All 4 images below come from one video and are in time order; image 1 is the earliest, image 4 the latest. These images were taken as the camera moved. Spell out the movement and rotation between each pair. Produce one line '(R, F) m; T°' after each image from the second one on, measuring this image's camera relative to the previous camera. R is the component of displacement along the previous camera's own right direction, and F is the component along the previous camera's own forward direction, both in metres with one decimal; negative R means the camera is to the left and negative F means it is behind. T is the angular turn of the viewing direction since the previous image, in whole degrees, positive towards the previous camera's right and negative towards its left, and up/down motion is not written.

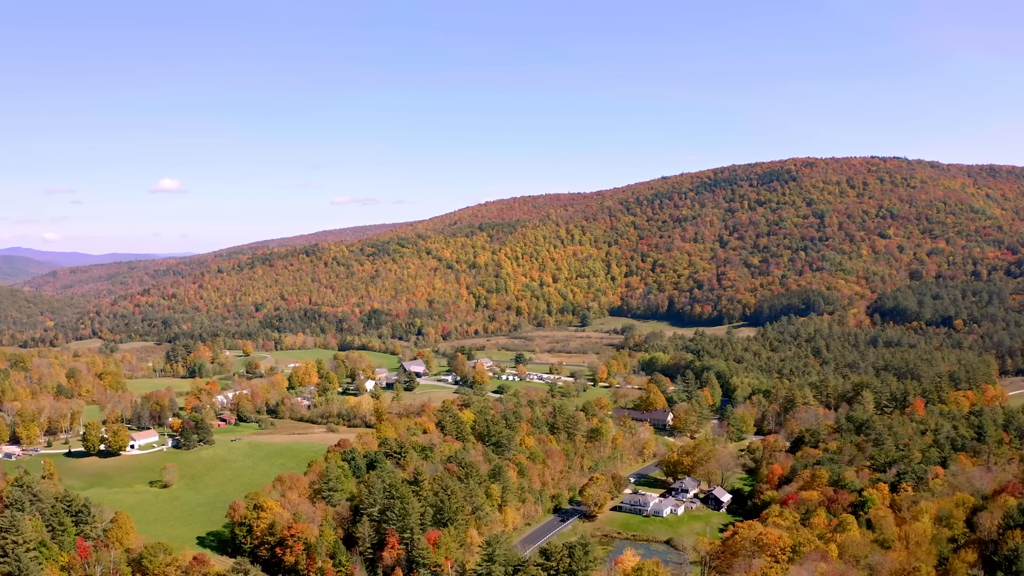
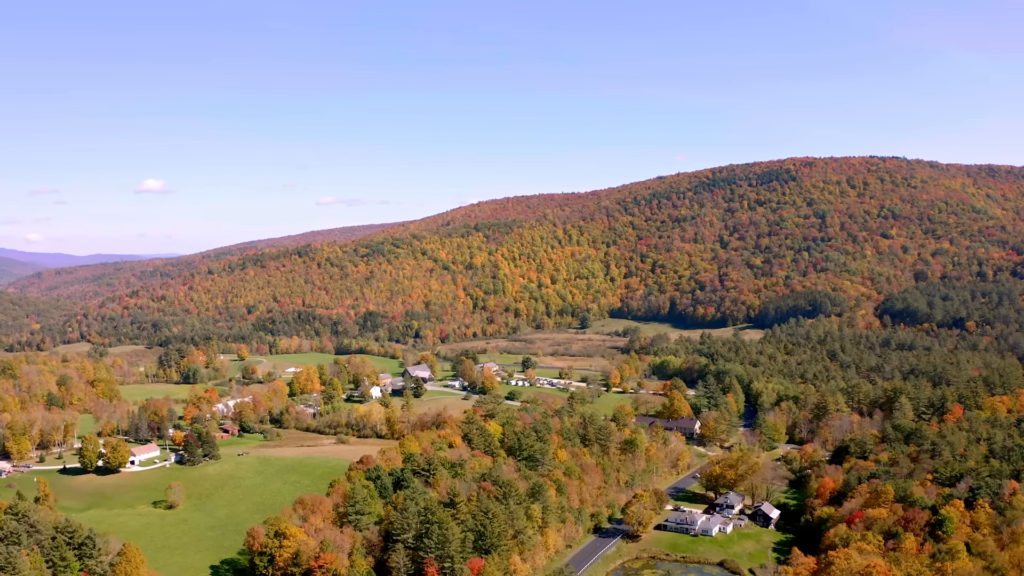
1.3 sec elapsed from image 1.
(-3.7, +4.3) m; +1°
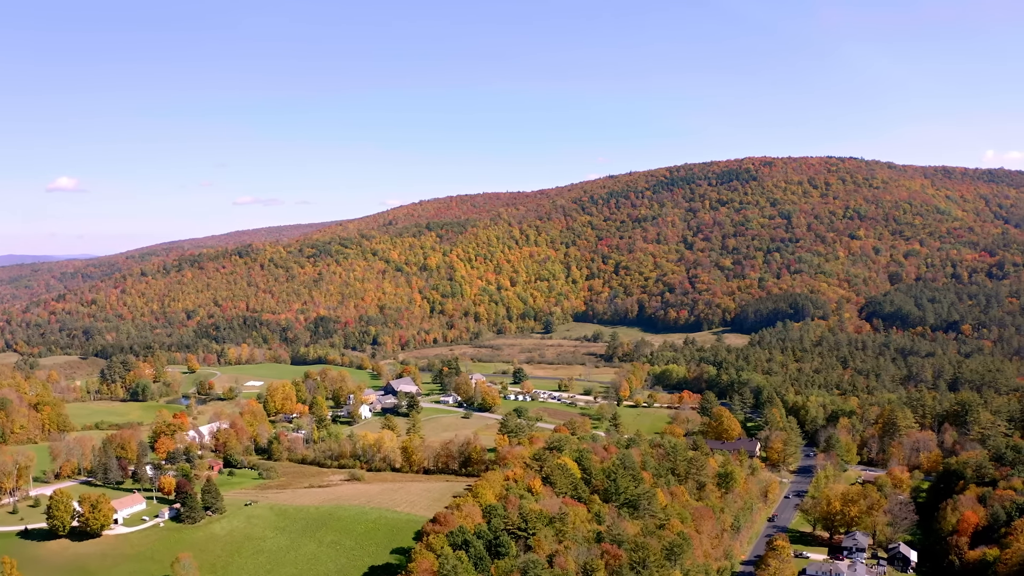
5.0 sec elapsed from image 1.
(-10.5, +12.0) m; +5°
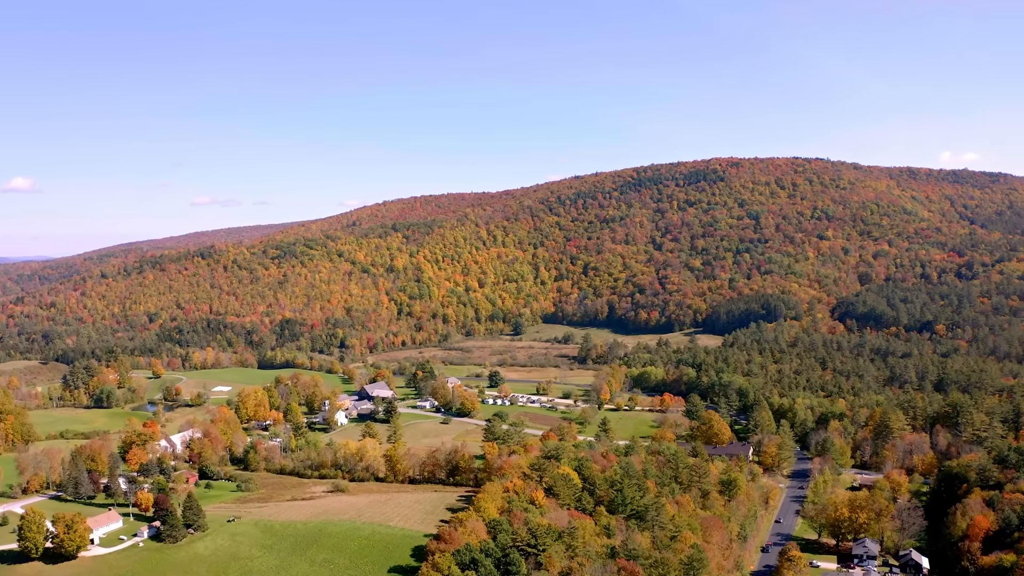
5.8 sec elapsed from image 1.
(-2.1, +2.5) m; +3°
